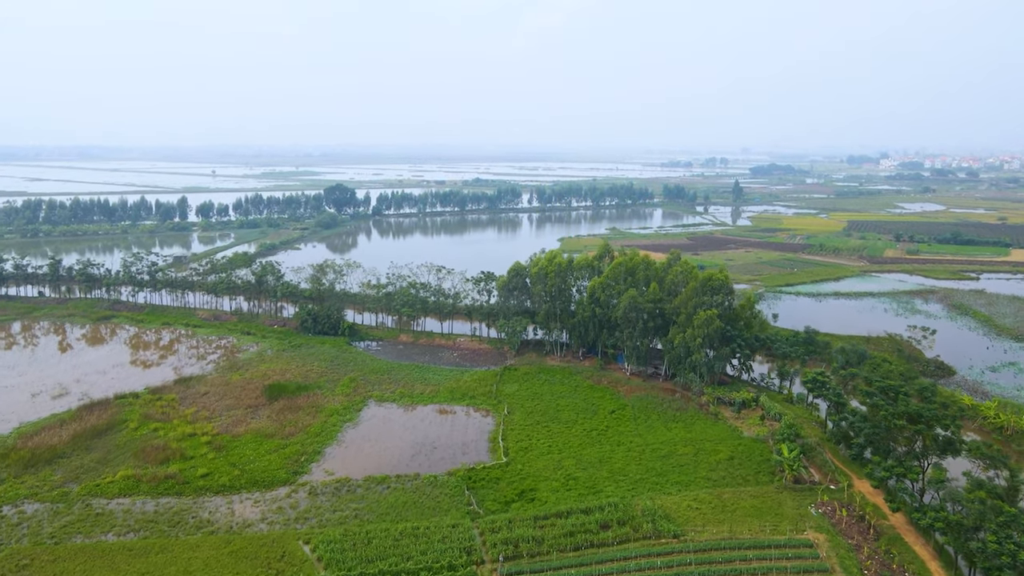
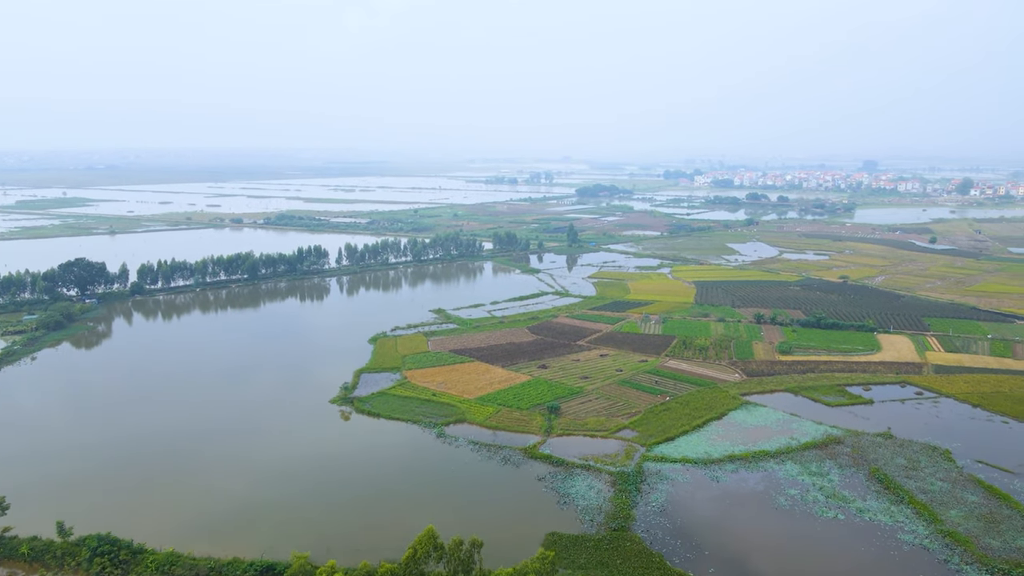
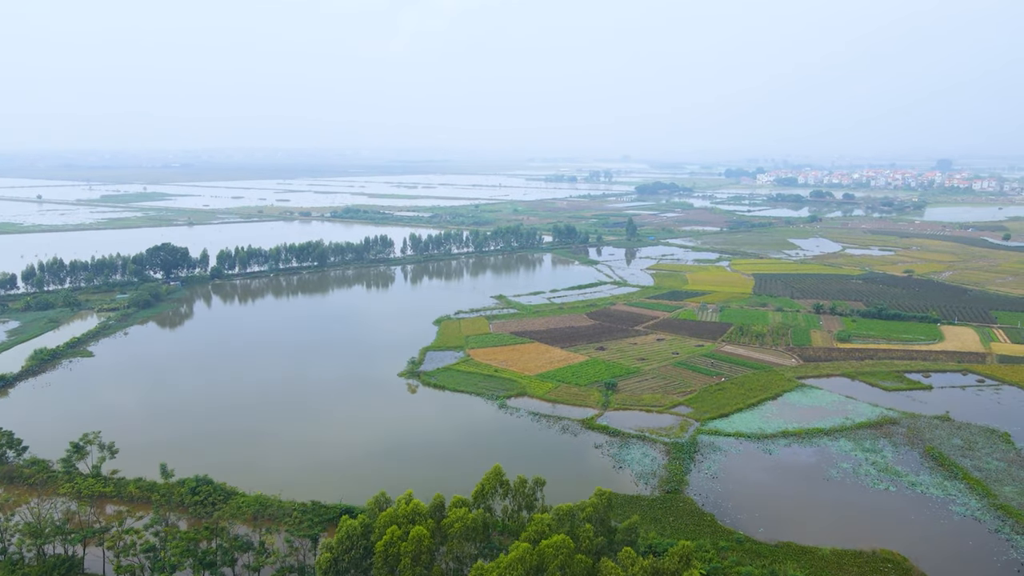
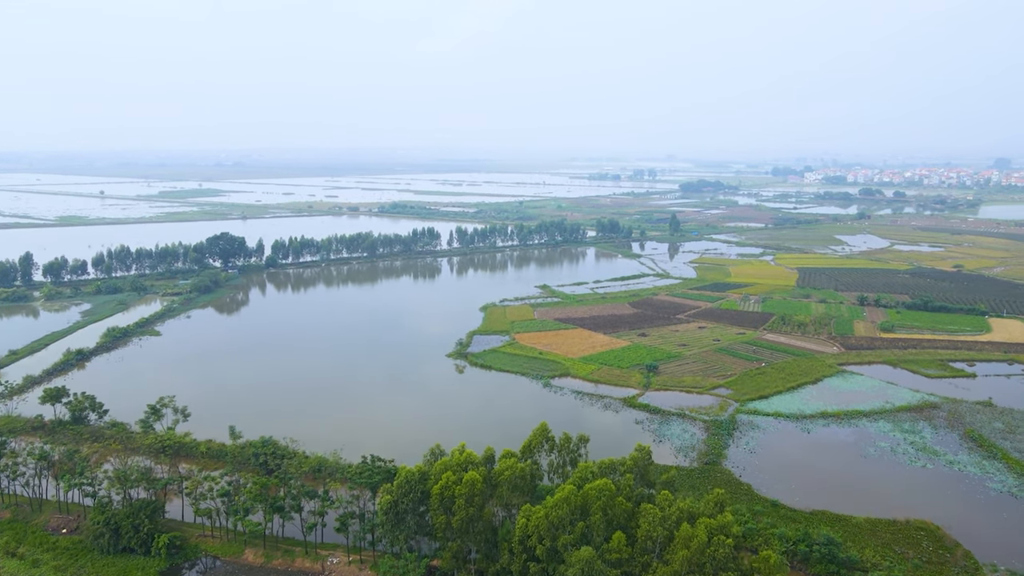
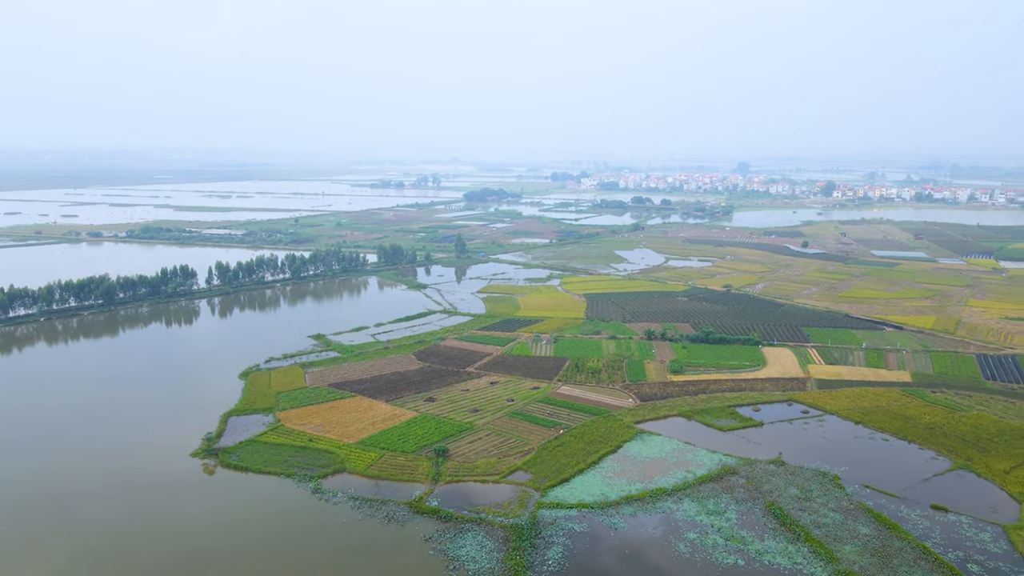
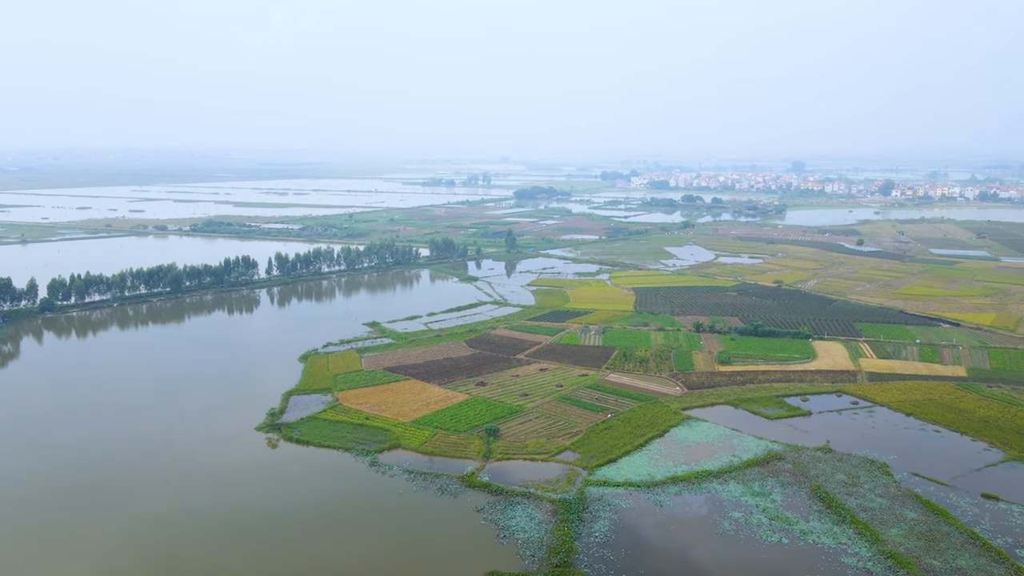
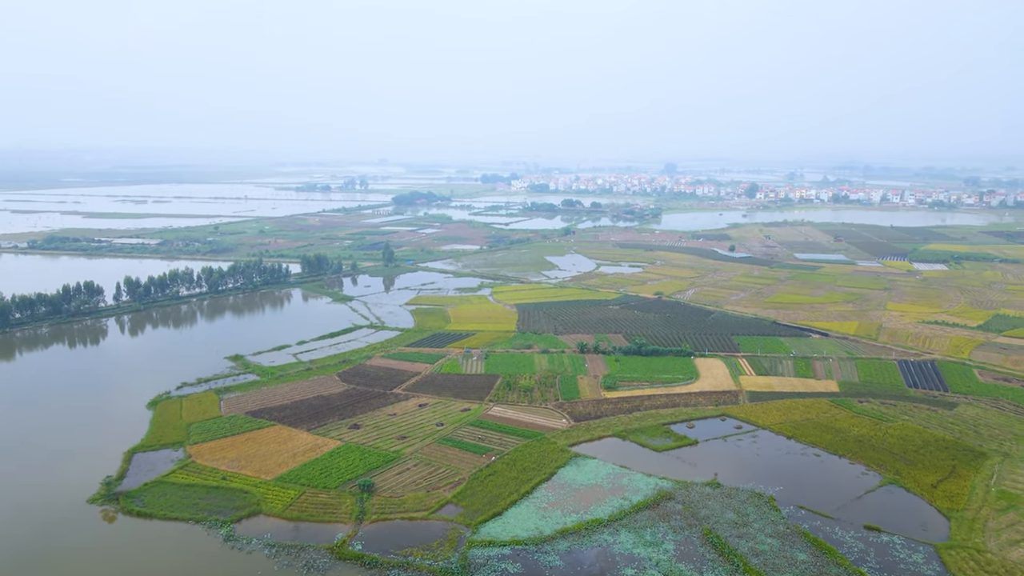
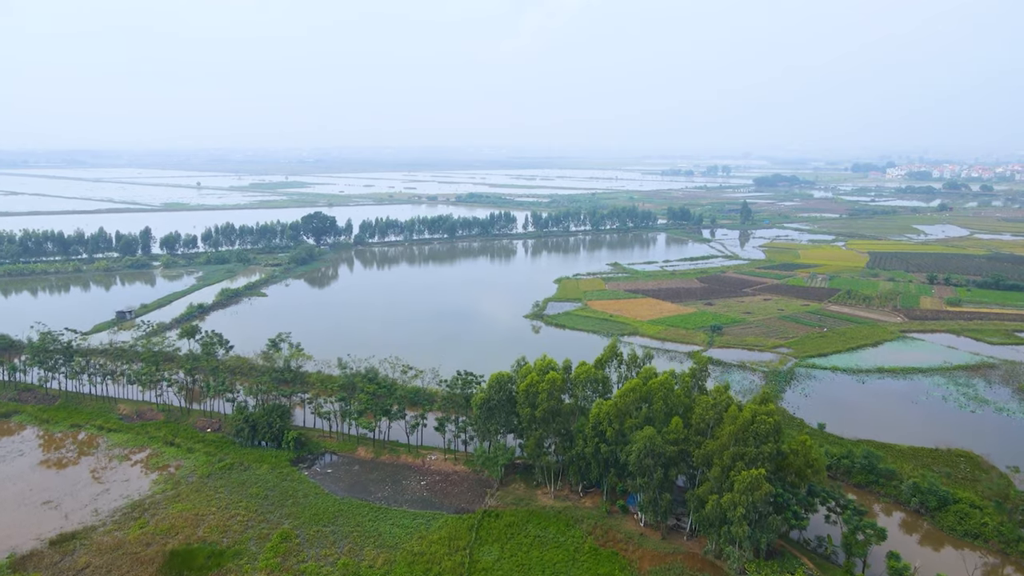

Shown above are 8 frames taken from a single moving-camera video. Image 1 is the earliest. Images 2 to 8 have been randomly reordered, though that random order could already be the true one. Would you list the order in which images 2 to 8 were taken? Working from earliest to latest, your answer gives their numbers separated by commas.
8, 4, 3, 2, 6, 5, 7
